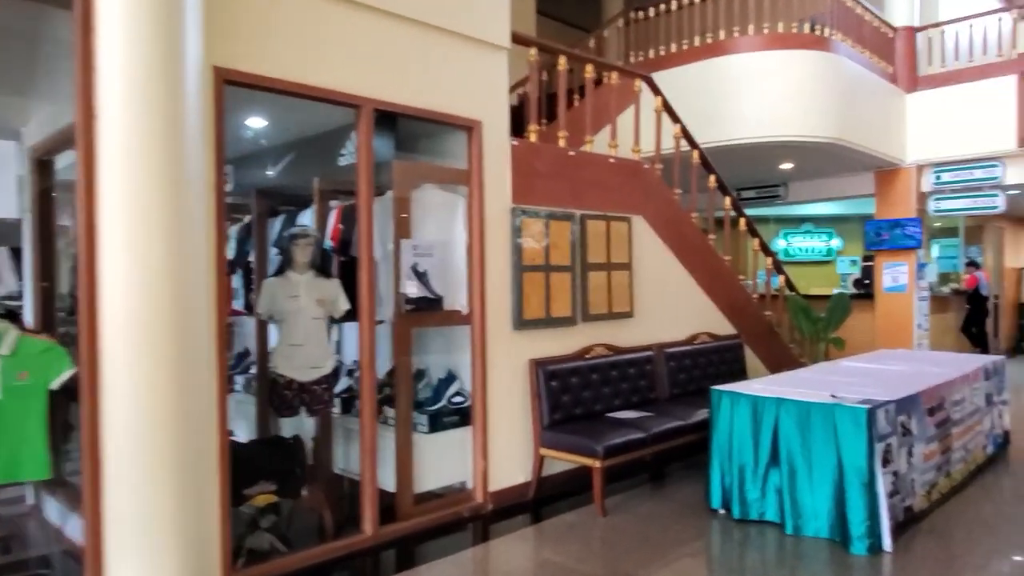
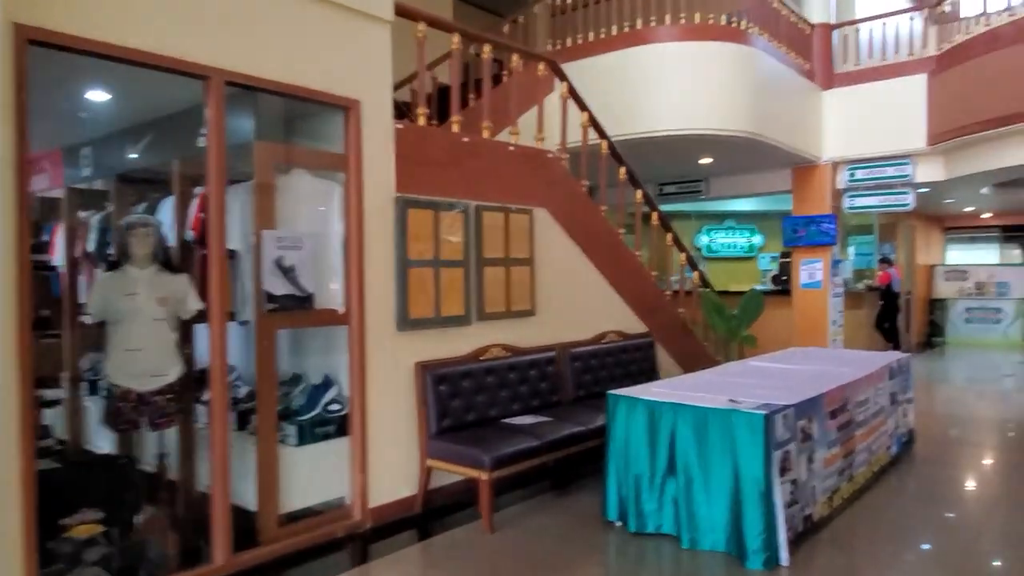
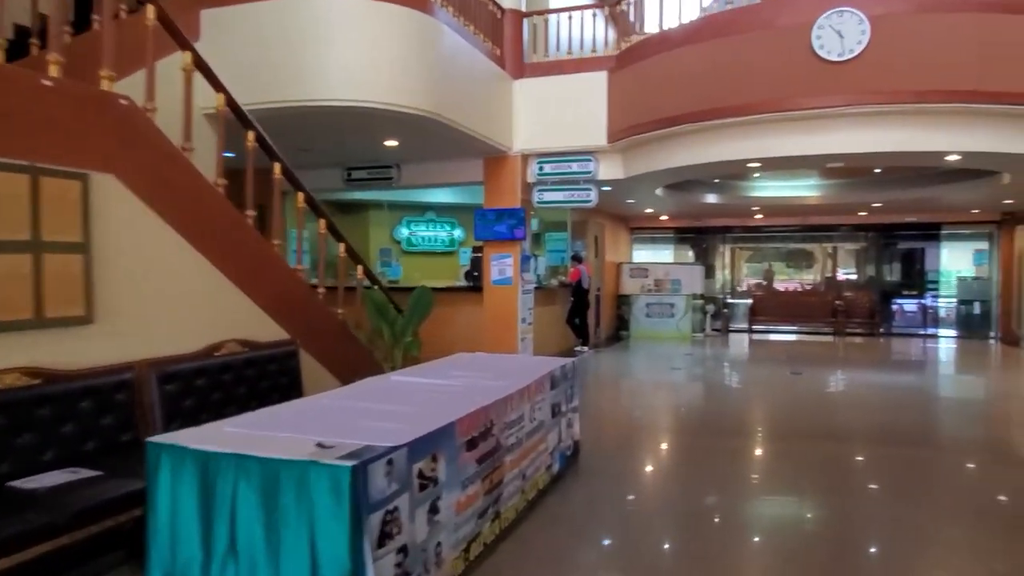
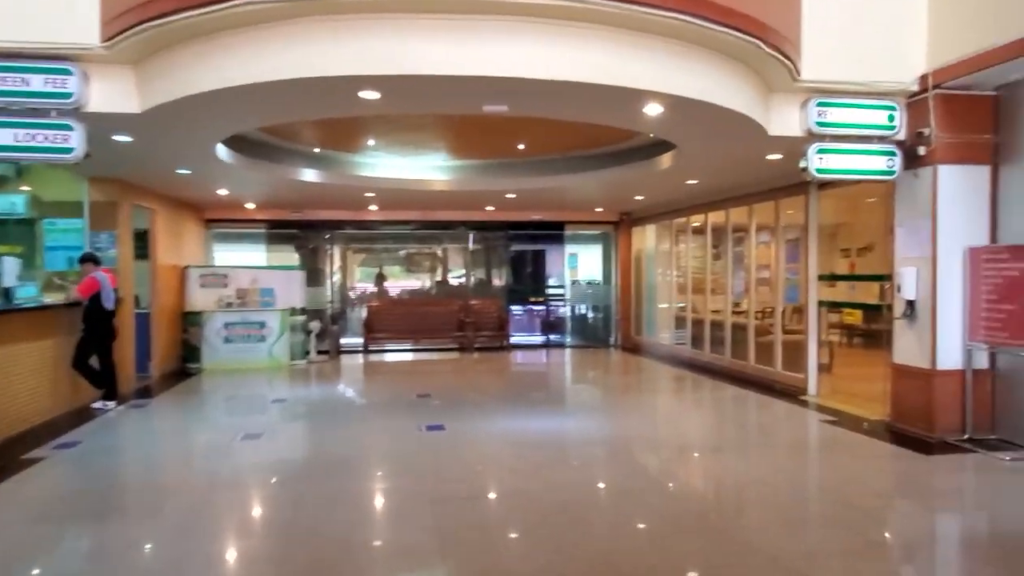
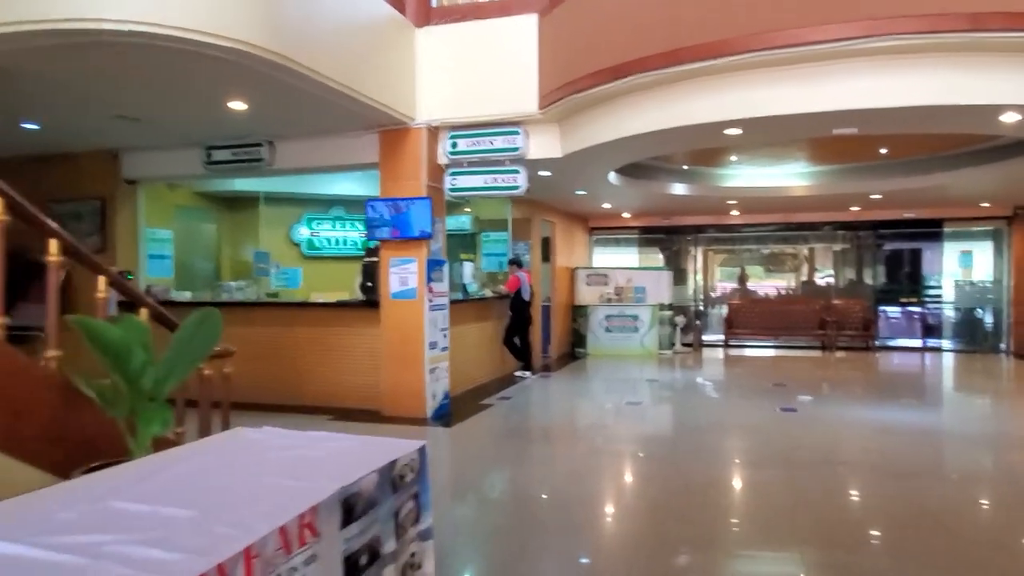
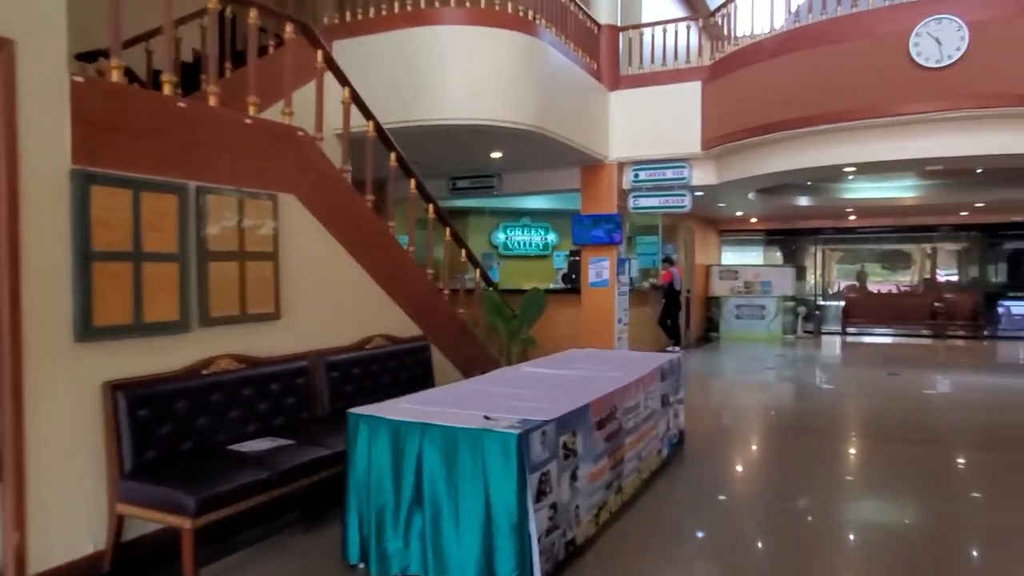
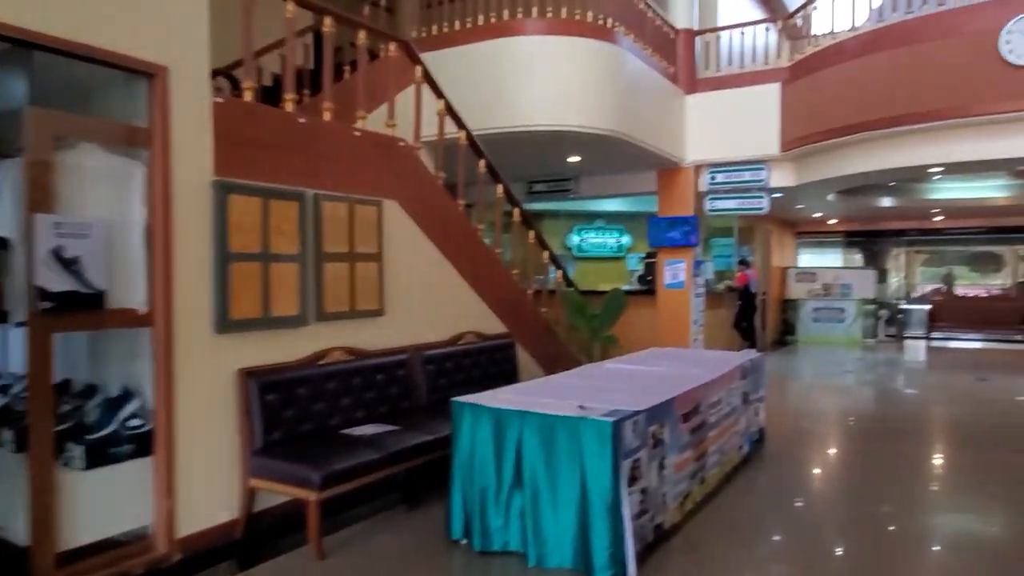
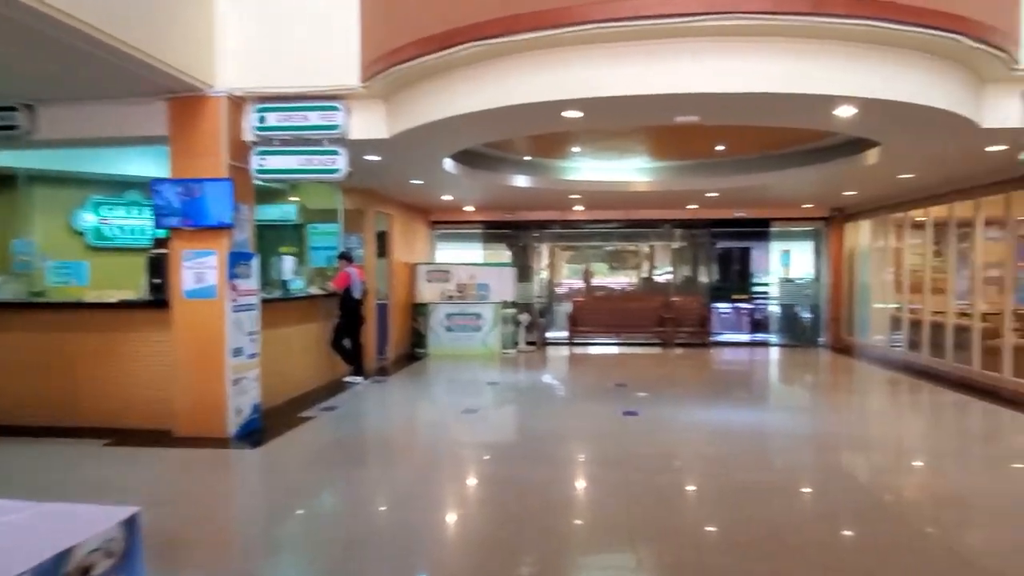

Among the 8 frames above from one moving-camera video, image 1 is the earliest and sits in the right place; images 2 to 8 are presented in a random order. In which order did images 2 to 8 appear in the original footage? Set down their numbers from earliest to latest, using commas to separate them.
2, 7, 6, 3, 5, 8, 4
